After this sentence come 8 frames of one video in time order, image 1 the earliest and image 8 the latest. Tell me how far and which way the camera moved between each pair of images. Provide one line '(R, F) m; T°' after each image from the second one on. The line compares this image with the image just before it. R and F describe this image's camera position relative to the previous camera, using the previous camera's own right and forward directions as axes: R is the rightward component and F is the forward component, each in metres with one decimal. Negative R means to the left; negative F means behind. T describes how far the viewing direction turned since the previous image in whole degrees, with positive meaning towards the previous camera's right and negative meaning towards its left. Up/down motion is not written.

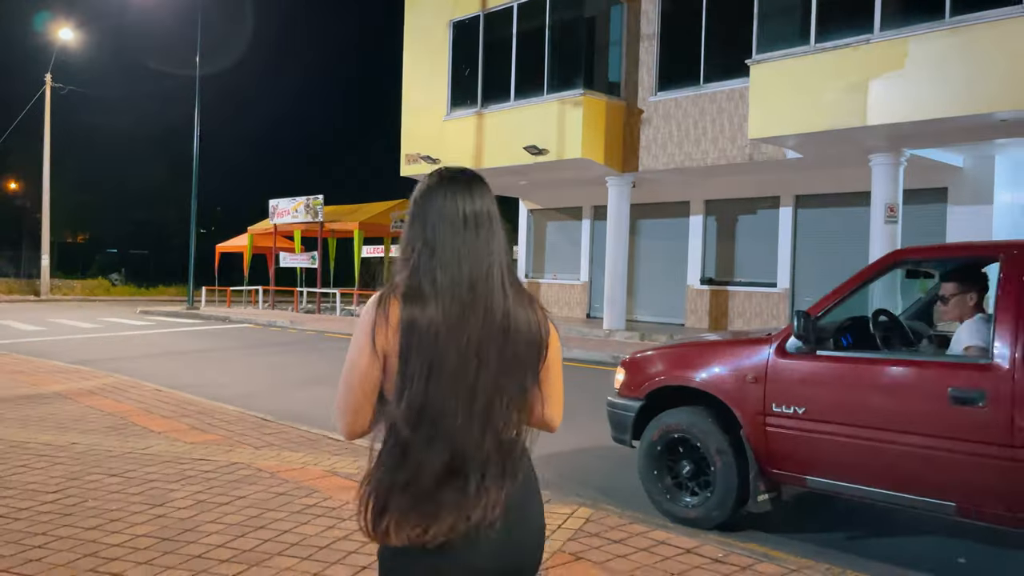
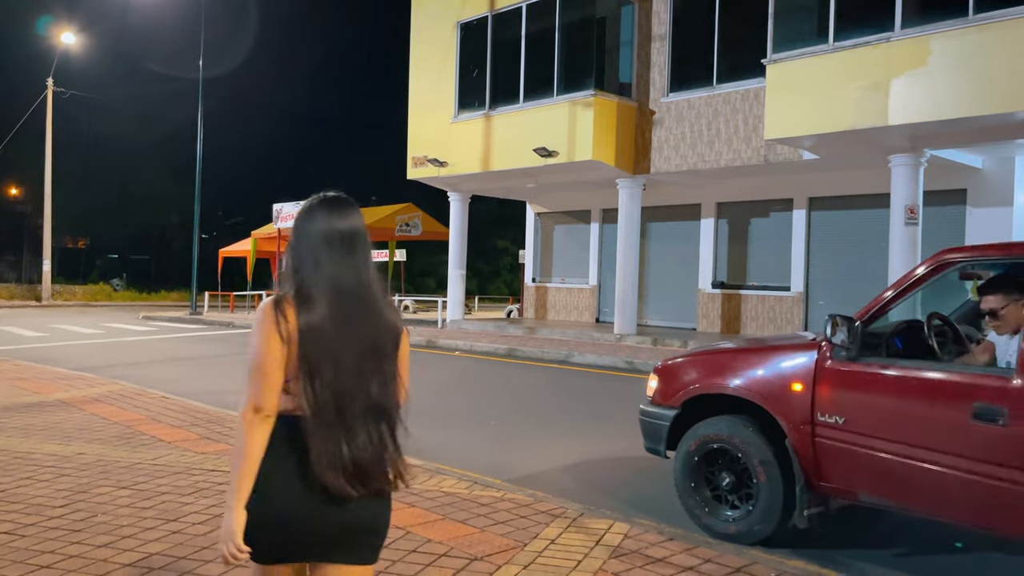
(-0.2, +0.2) m; 0°
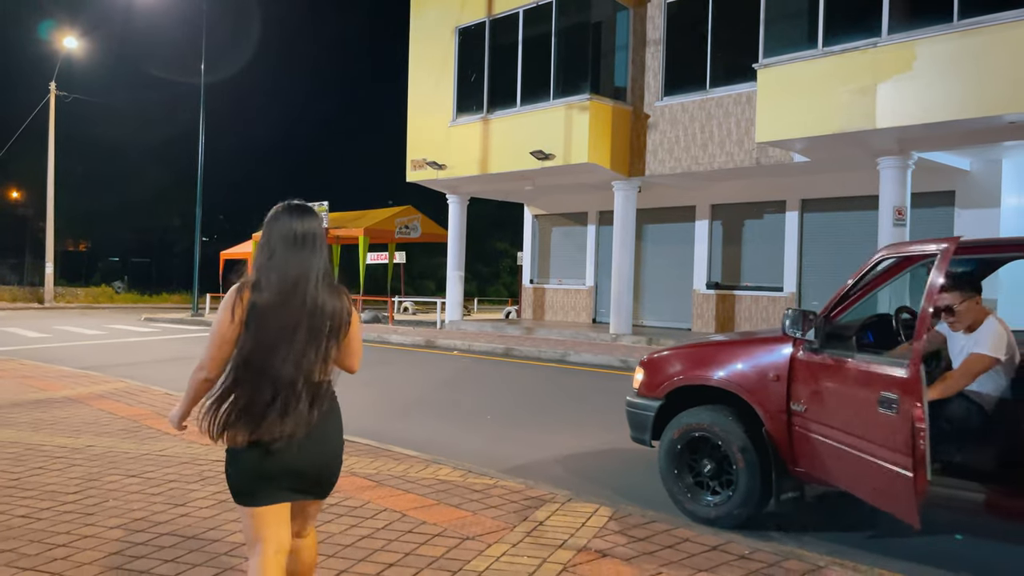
(+0.1, -0.2) m; 0°
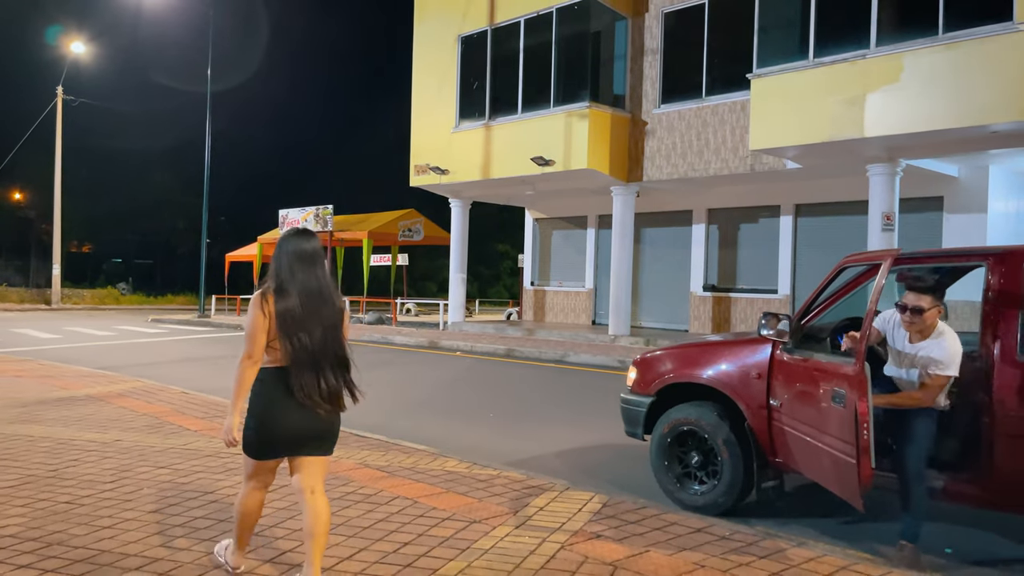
(0.0, -0.4) m; 0°
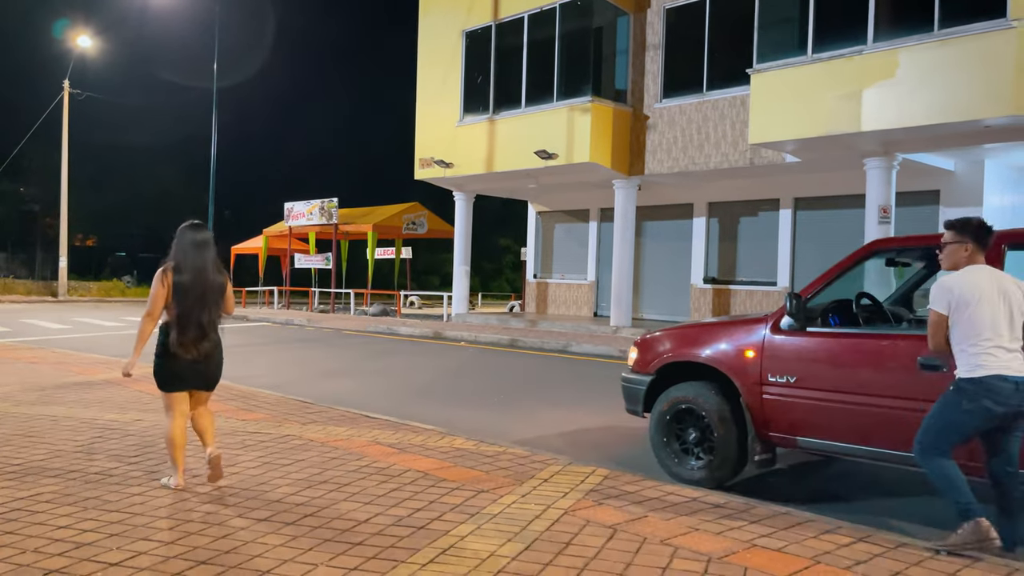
(0.0, -0.3) m; 0°
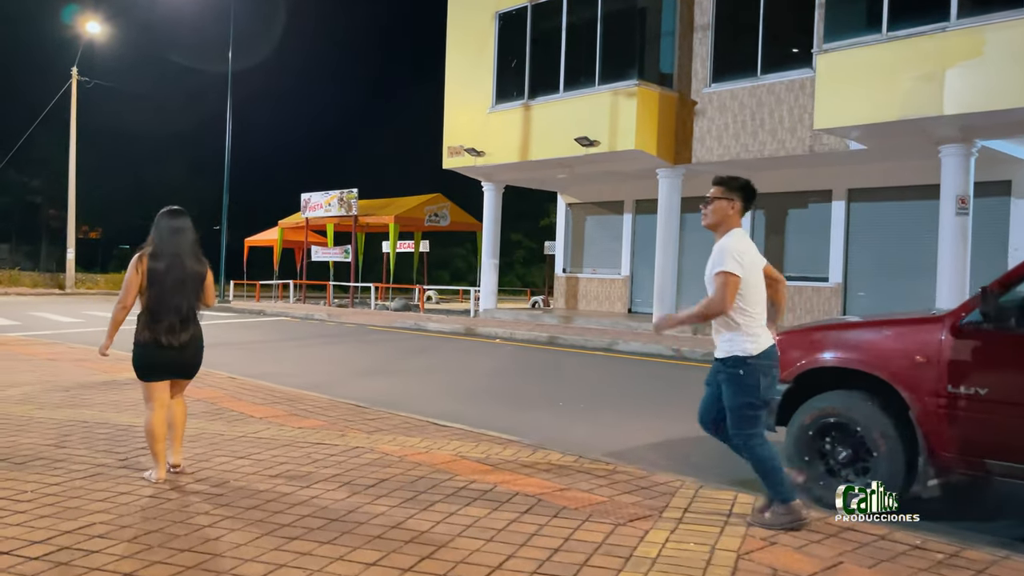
(-0.7, +0.8) m; 0°
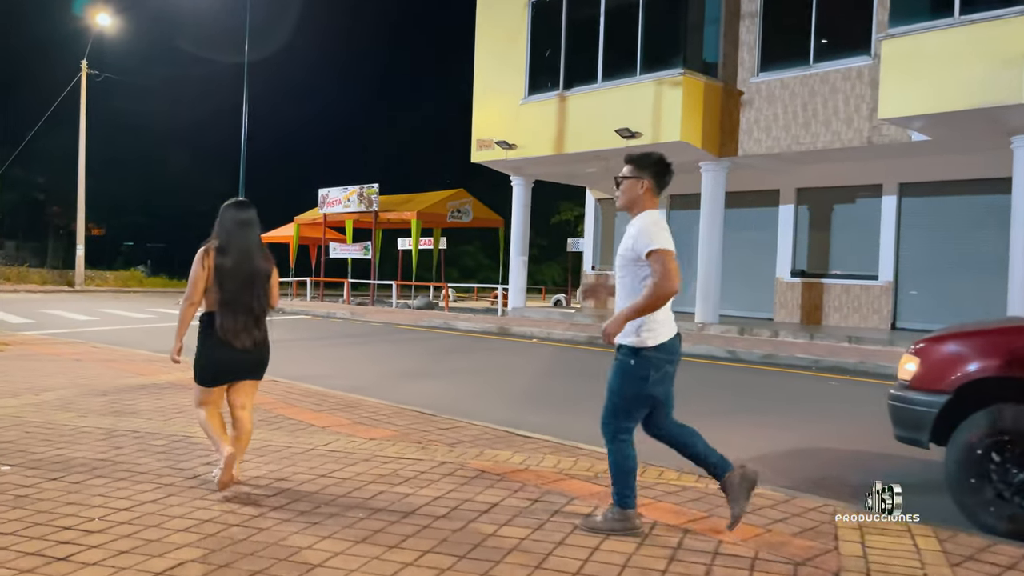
(-0.7, +0.6) m; 0°
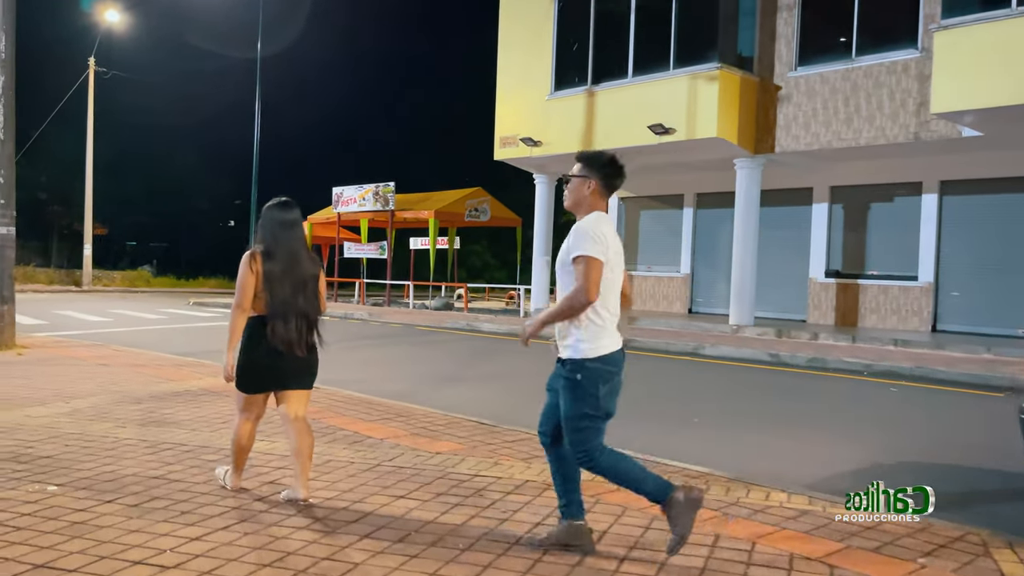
(-0.5, +0.4) m; 0°
